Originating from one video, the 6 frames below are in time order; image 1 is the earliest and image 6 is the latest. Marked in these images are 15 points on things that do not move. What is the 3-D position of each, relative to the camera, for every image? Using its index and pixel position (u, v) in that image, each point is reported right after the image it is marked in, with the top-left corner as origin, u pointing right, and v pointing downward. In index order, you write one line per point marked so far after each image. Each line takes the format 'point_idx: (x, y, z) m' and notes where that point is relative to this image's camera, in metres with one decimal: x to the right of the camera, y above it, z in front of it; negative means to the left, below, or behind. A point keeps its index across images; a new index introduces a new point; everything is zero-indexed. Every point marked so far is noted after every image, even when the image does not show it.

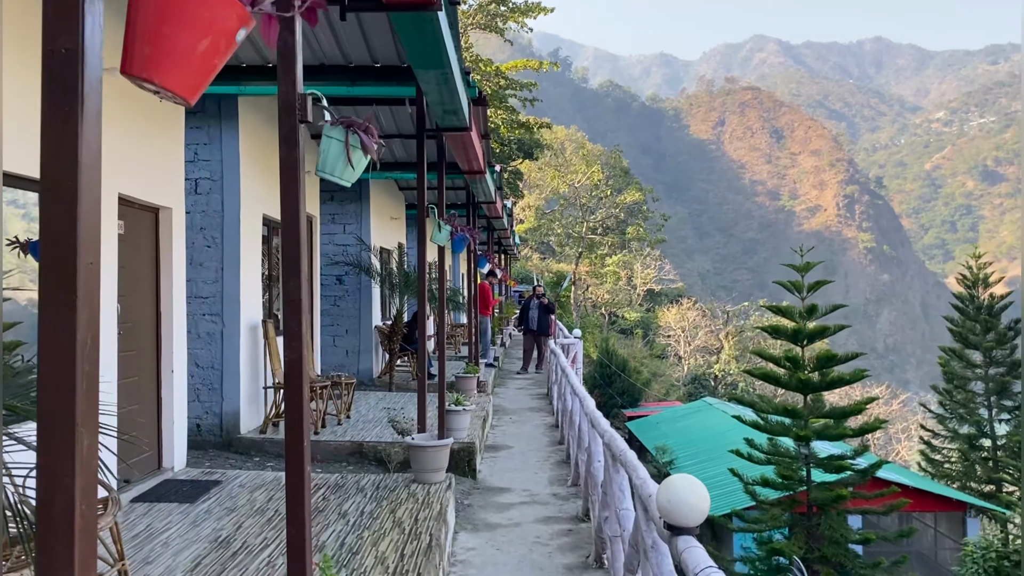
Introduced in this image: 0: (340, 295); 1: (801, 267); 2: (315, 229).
0: (-1.8, -0.1, +8.6) m
1: (+3.6, +0.3, +10.1) m
2: (-1.8, +0.5, +7.4) m
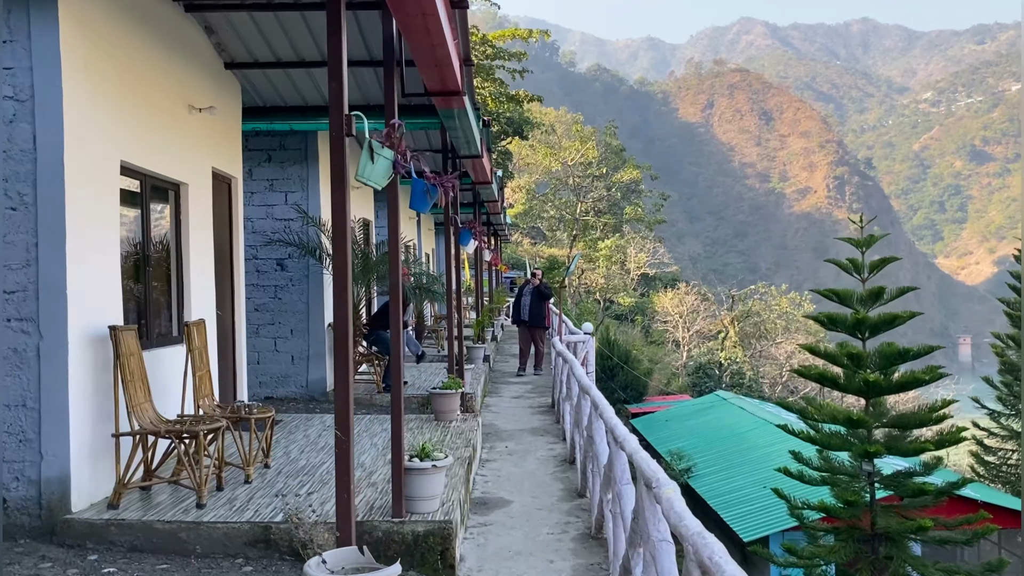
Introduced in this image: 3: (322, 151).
0: (-1.9, 0.0, +6.6) m
1: (+3.5, +0.5, +8.2) m
2: (-1.8, +0.6, +5.4) m
3: (-1.6, +1.1, +6.8) m
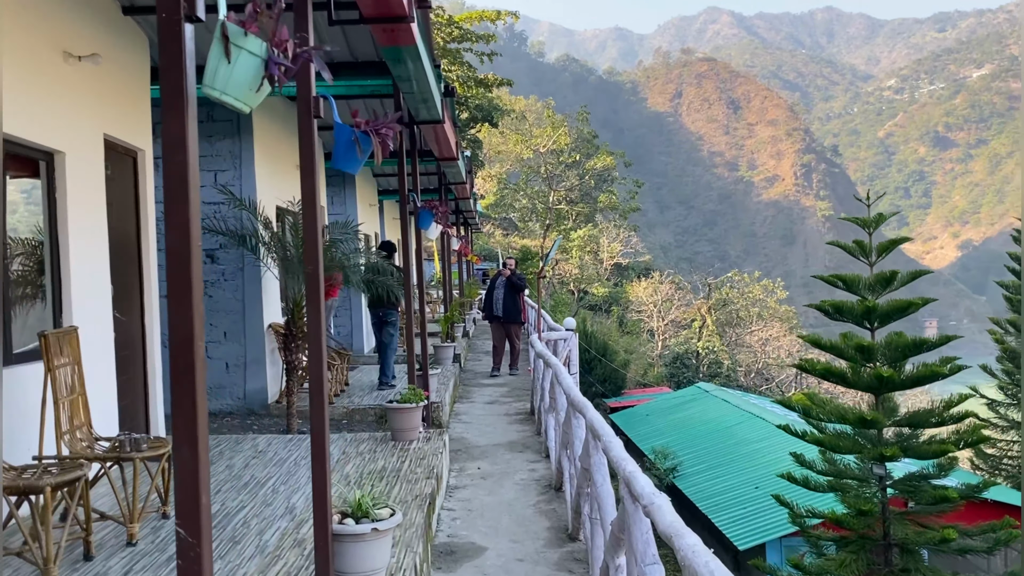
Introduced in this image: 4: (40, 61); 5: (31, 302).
0: (-2.1, +0.1, +5.7) m
1: (+3.2, +0.6, +7.4) m
2: (-2.0, +0.6, +4.5) m
3: (-1.8, +1.2, +5.8) m
4: (-1.9, +0.9, +3.3) m
5: (-1.9, -0.1, +3.3) m
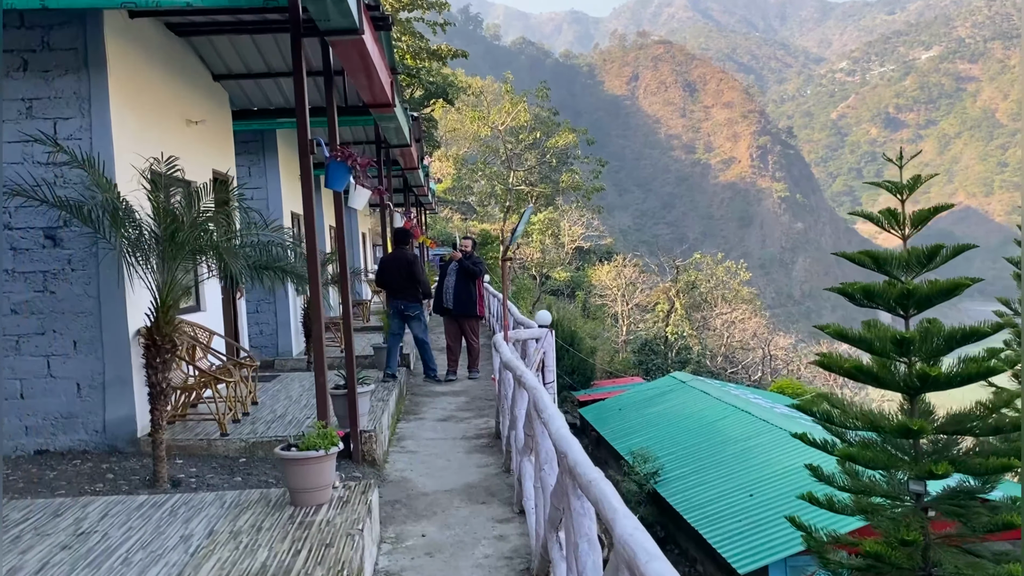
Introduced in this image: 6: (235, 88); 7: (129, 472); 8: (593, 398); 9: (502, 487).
0: (-2.3, +0.1, +4.1) m
1: (+2.9, +0.8, +6.1) m
2: (-2.2, +0.6, +2.9) m
3: (-2.1, +1.2, +4.2) m
4: (-2.1, +0.9, +1.8) m
5: (-2.1, -0.1, +1.7) m
6: (-2.2, +1.6, +6.5) m
7: (-1.8, -0.9, +3.9) m
8: (+1.6, -2.1, +15.6) m
9: (-0.1, -1.0, +3.9) m
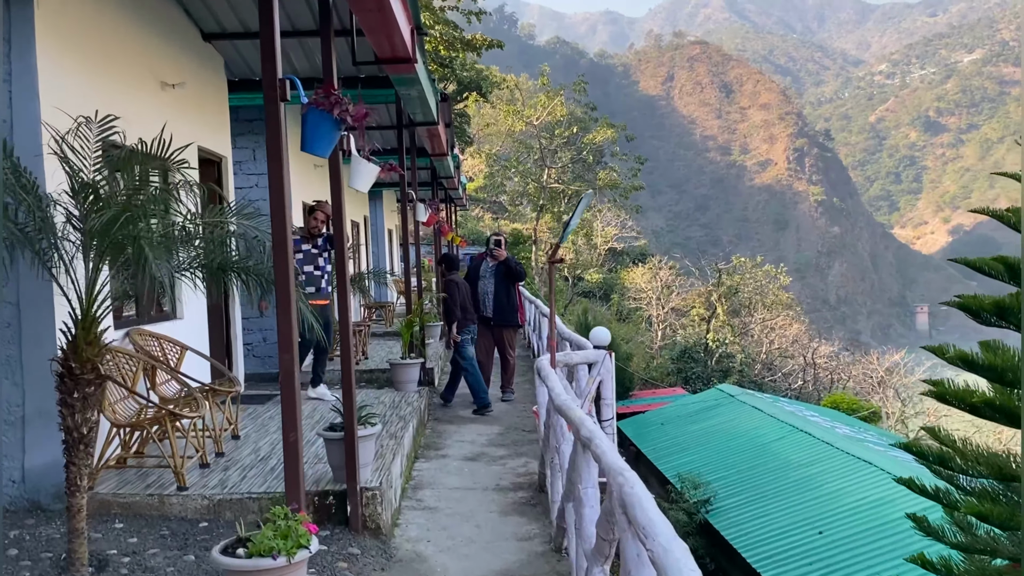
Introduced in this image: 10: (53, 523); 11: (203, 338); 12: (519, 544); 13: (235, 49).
0: (-2.1, +0.1, +3.1) m
1: (+3.2, +0.7, +4.9) m
2: (-2.0, +0.6, +1.9) m
3: (-1.8, +1.2, +3.2) m
4: (-1.9, +0.9, +0.8) m
5: (-1.9, -0.1, +0.7) m
6: (-1.9, +1.6, +5.5) m
7: (-1.6, -0.9, +2.8) m
8: (+2.1, -2.2, +14.4) m
9: (+0.1, -1.0, +2.8) m
10: (-1.7, -0.9, +3.0) m
11: (-1.8, -0.3, +4.6) m
12: (+0.1, -1.0, +3.2) m
13: (-1.8, +1.6, +5.4) m
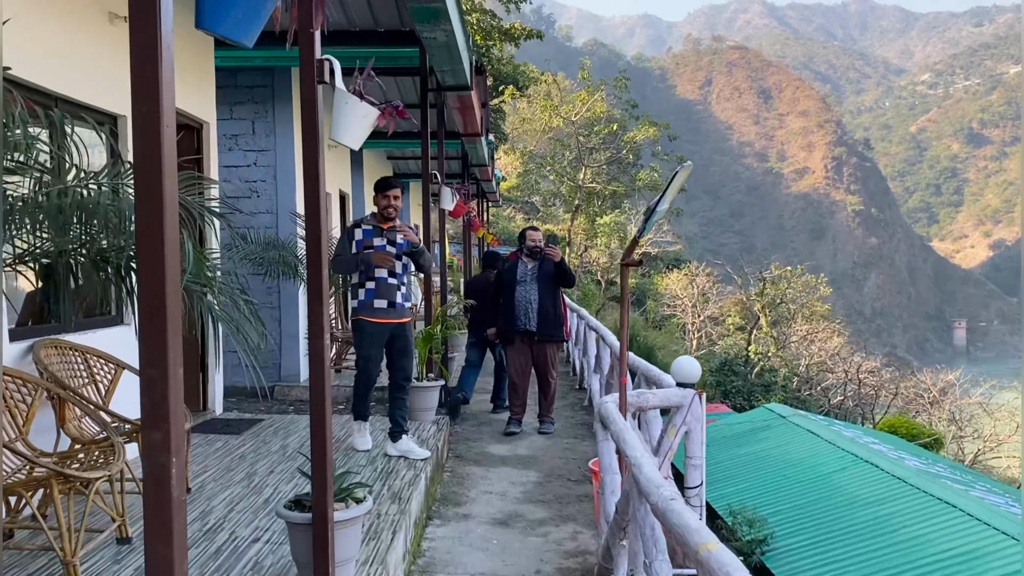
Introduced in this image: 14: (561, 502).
0: (-1.9, +0.1, +2.1) m
1: (+3.5, +0.5, +3.7) m
2: (-1.9, +0.7, +0.9) m
3: (-1.6, +1.2, +2.2) m
4: (-1.8, +0.9, -0.3) m
5: (-1.9, -0.1, -0.3) m
6: (-1.6, +1.6, +4.5) m
7: (-1.5, -0.9, +1.8) m
8: (+2.6, -2.3, +13.3) m
9: (+0.2, -1.0, +1.7) m
10: (-1.6, -0.8, +2.0) m
11: (-1.5, -0.2, +3.6) m
12: (+0.2, -1.0, +2.1) m
13: (-1.5, +1.6, +4.4) m
14: (+0.2, -0.9, +3.6) m
